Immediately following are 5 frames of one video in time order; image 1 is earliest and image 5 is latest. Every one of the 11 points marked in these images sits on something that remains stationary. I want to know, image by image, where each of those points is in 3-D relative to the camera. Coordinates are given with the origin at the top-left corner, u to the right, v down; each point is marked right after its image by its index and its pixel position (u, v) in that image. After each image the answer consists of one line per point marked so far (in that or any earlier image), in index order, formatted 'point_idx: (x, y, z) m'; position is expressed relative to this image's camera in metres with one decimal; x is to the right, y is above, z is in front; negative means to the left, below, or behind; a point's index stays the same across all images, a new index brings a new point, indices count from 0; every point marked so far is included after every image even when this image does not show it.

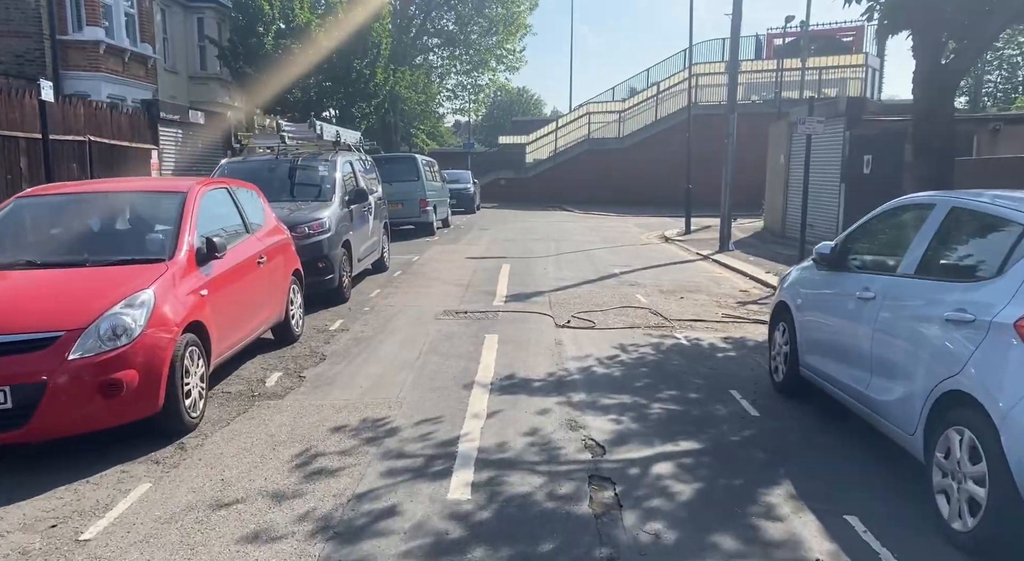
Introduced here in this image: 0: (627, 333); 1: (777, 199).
0: (+1.3, -0.6, +8.2) m
1: (+7.3, +2.3, +20.1) m
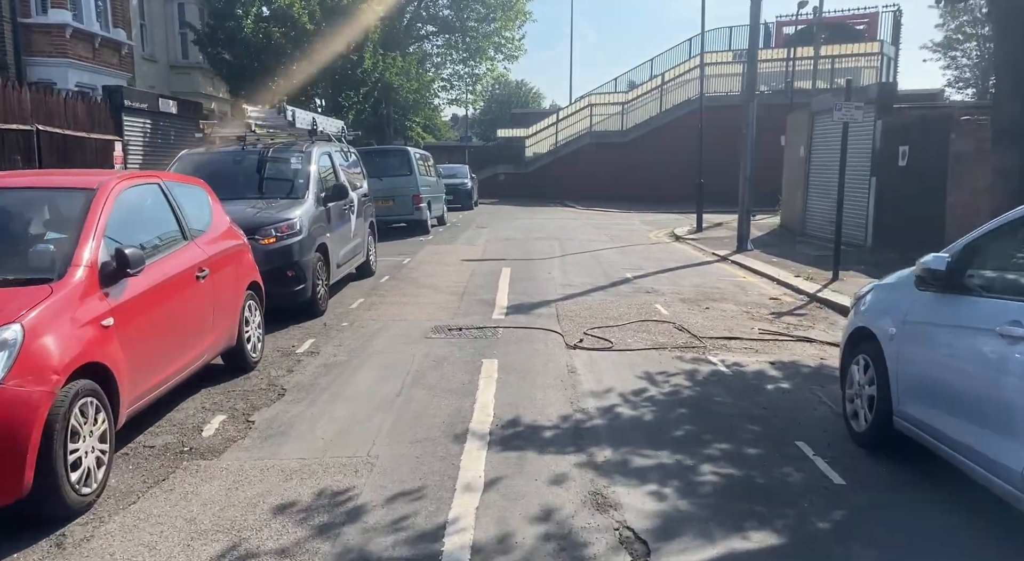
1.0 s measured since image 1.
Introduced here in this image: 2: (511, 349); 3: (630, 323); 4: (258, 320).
0: (+1.3, -0.7, +6.9) m
1: (+7.3, +2.2, +18.8) m
2: (0.0, -0.7, +7.1) m
3: (+1.4, -0.5, +8.4) m
4: (-2.3, -0.4, +6.6) m
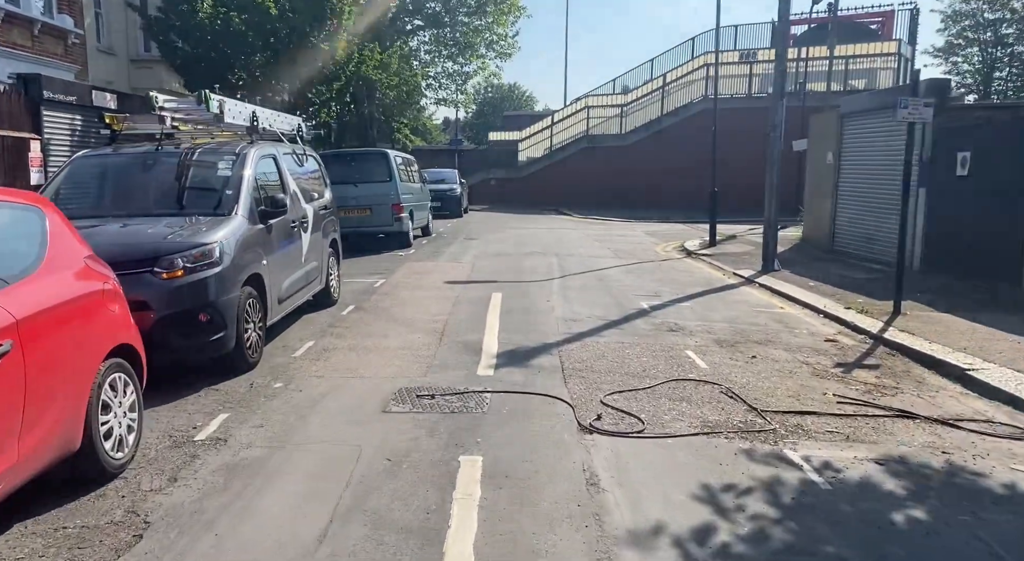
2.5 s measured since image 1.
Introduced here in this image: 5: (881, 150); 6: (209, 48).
0: (+1.3, -1.1, +4.8) m
1: (+7.2, +1.7, +16.8) m
2: (-0.1, -1.1, +5.0) m
3: (+1.3, -0.9, +6.3) m
4: (-2.4, -0.7, +4.5) m
5: (+7.3, +2.6, +14.5) m
6: (-7.2, +5.5, +17.3) m
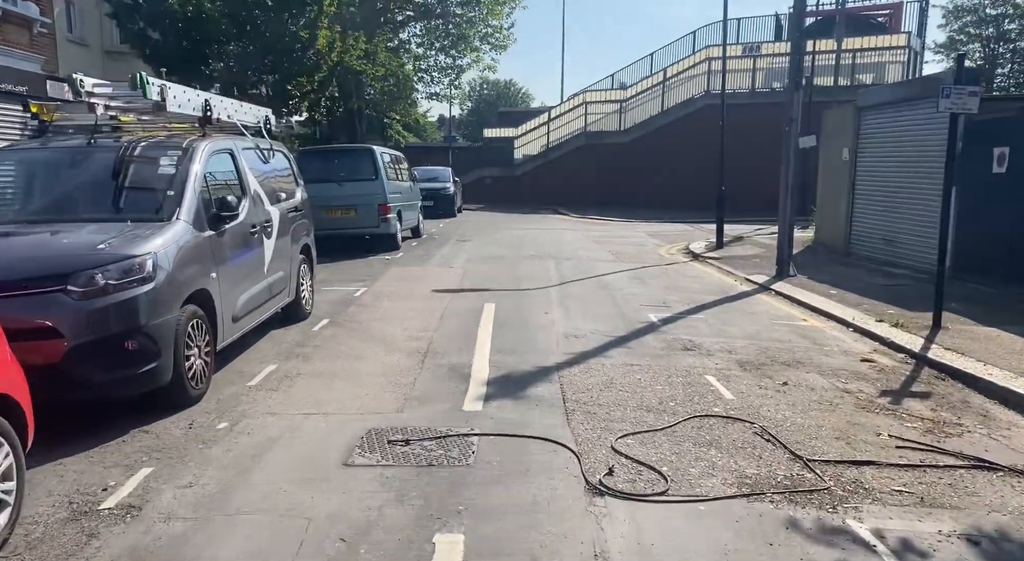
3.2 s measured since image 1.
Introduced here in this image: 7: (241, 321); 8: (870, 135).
0: (+1.2, -1.2, +3.8) m
1: (+7.1, +1.6, +15.8) m
2: (-0.1, -1.2, +4.0) m
3: (+1.2, -1.0, +5.3) m
4: (-2.4, -0.9, +3.5) m
5: (+7.2, +2.5, +13.5) m
6: (-7.3, +5.4, +16.2) m
7: (-2.4, -0.4, +6.6) m
8: (+7.2, +2.9, +14.7) m
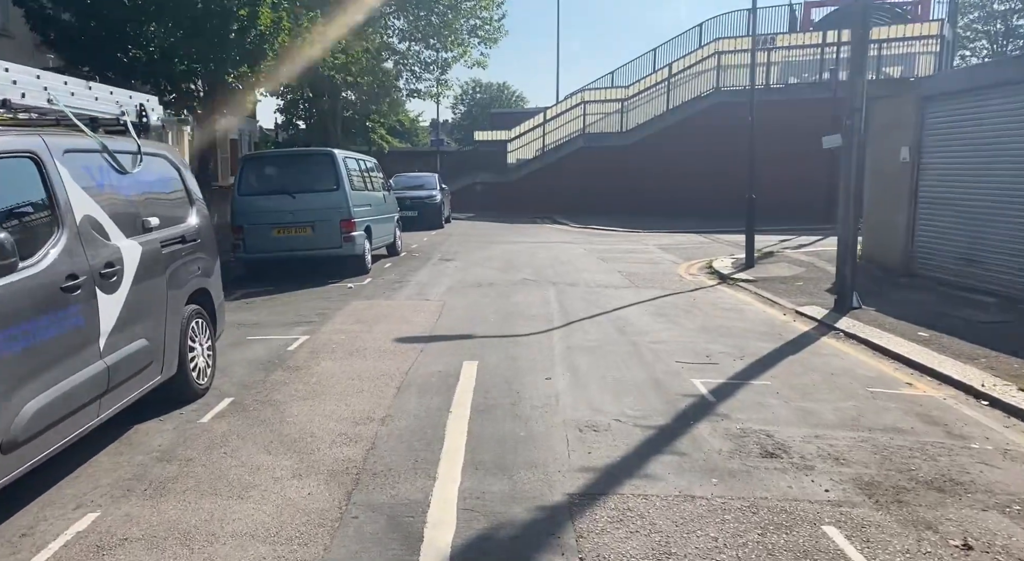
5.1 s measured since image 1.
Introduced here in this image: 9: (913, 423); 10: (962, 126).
0: (+1.1, -1.7, +1.0) m
1: (+6.9, +1.2, +13.1) m
2: (-0.2, -1.6, +1.3) m
3: (+1.1, -1.5, +2.6) m
4: (-2.5, -1.4, +0.7) m
5: (+7.1, +2.1, +10.8) m
6: (-7.5, +4.8, +13.5) m
7: (-2.5, -0.9, +3.9) m
8: (+7.0, +2.5, +12.0) m
9: (+3.1, -1.1, +5.7) m
10: (+7.1, +2.4, +11.4) m
